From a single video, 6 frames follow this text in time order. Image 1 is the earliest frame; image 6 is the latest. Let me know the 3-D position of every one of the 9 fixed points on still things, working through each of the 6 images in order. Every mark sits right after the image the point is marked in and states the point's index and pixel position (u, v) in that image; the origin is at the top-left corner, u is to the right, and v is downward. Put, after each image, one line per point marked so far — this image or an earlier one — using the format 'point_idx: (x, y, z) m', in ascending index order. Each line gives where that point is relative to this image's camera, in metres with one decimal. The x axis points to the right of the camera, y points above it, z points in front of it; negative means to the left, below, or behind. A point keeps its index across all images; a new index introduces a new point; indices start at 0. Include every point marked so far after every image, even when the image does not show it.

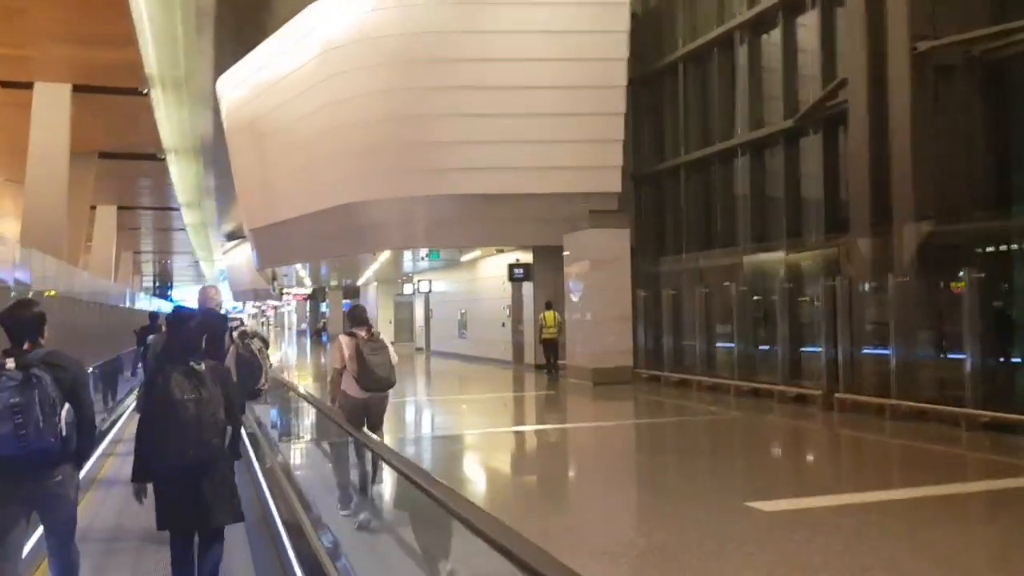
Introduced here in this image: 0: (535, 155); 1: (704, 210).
0: (+0.5, +2.4, +17.8) m
1: (+3.4, +1.4, +17.5) m
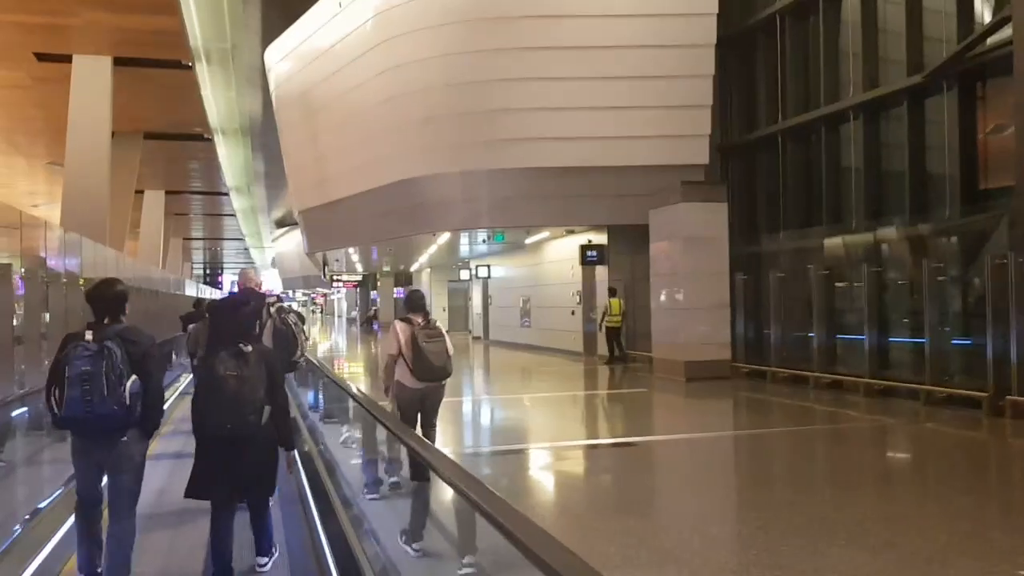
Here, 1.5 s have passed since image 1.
0: (+1.7, +2.7, +16.0) m
1: (+4.6, +1.6, +15.5) m
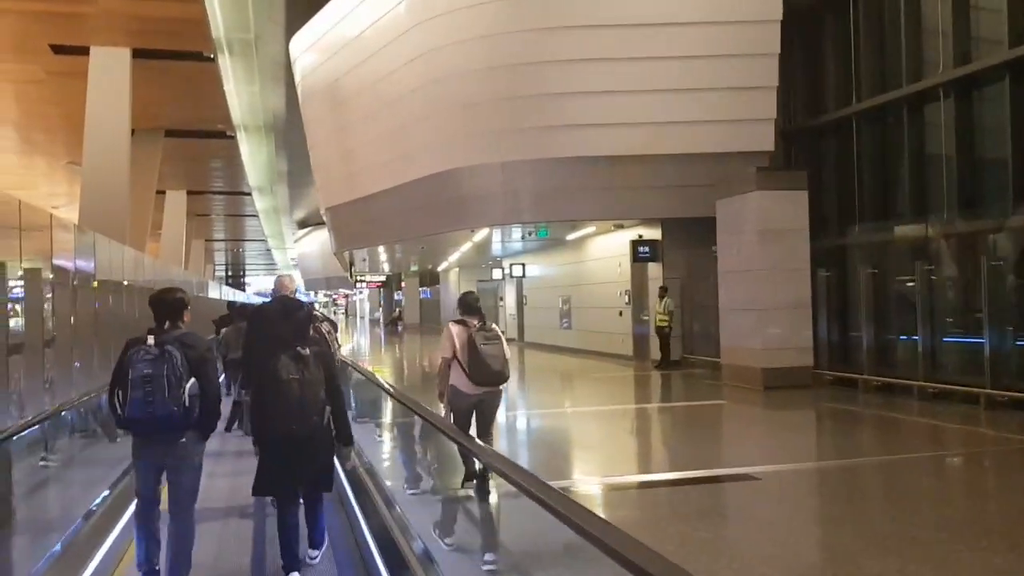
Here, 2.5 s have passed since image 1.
0: (+2.4, +2.7, +14.7) m
1: (+5.3, +1.7, +14.2) m
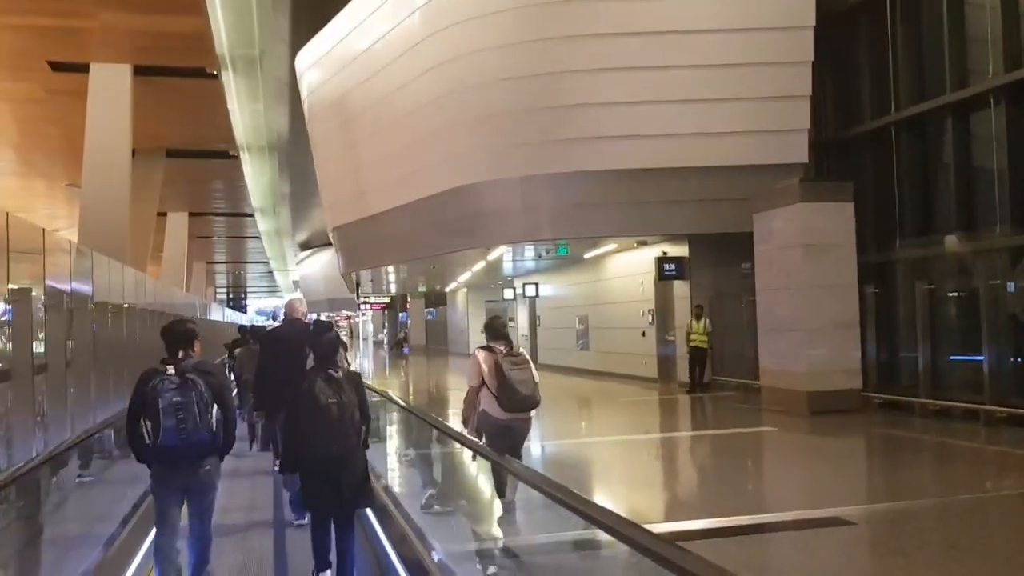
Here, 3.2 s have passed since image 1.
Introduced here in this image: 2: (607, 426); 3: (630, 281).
0: (+2.7, +2.4, +14.0) m
1: (+5.6, +1.4, +13.5) m
2: (+1.2, -2.0, +14.2) m
3: (+2.1, +0.1, +17.6) m
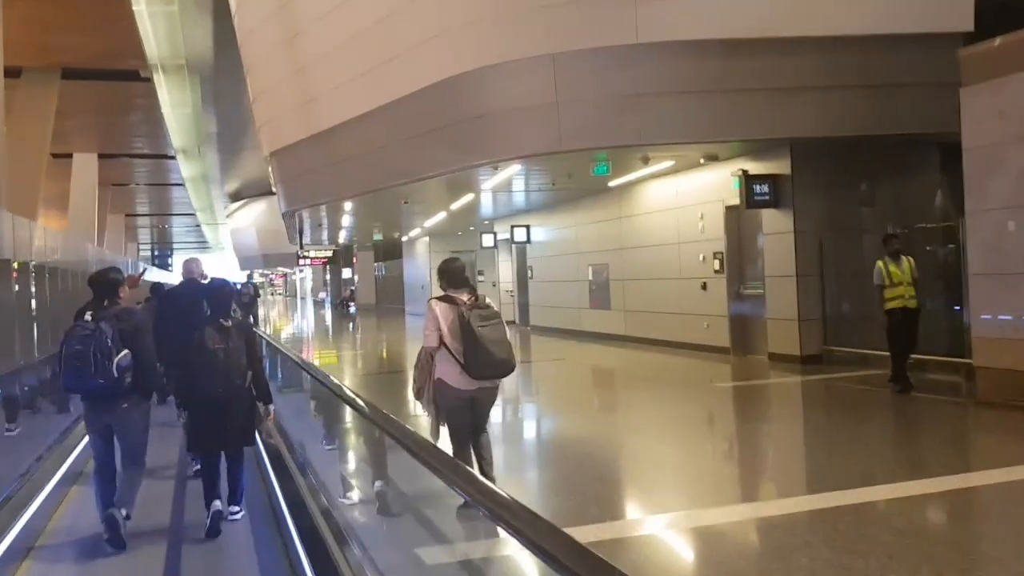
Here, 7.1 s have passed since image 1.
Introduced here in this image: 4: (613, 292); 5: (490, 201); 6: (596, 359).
0: (+3.0, +3.1, +9.4) m
1: (+5.9, +2.1, +9.1) m
2: (+1.6, -1.3, +9.7) m
3: (+2.2, +1.0, +13.1) m
4: (+1.6, -0.1, +15.5) m
5: (-0.3, +1.6, +17.6) m
6: (+1.3, -1.0, +13.7) m
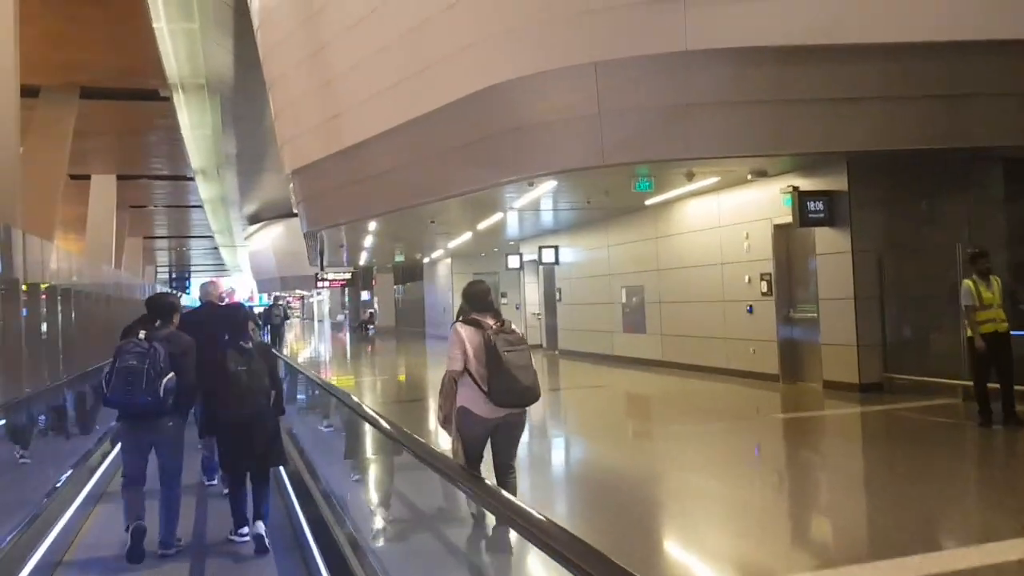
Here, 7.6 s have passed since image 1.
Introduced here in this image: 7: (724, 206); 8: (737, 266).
0: (+3.3, +2.9, +8.8) m
1: (+6.3, +1.9, +8.4) m
2: (+1.9, -1.5, +9.0) m
3: (+2.6, +0.7, +12.5) m
4: (+2.0, -0.4, +14.9) m
5: (+0.2, +1.2, +17.0) m
6: (+1.7, -1.3, +13.1) m
7: (+2.6, +1.0, +12.1) m
8: (+2.8, +0.3, +12.0) m
